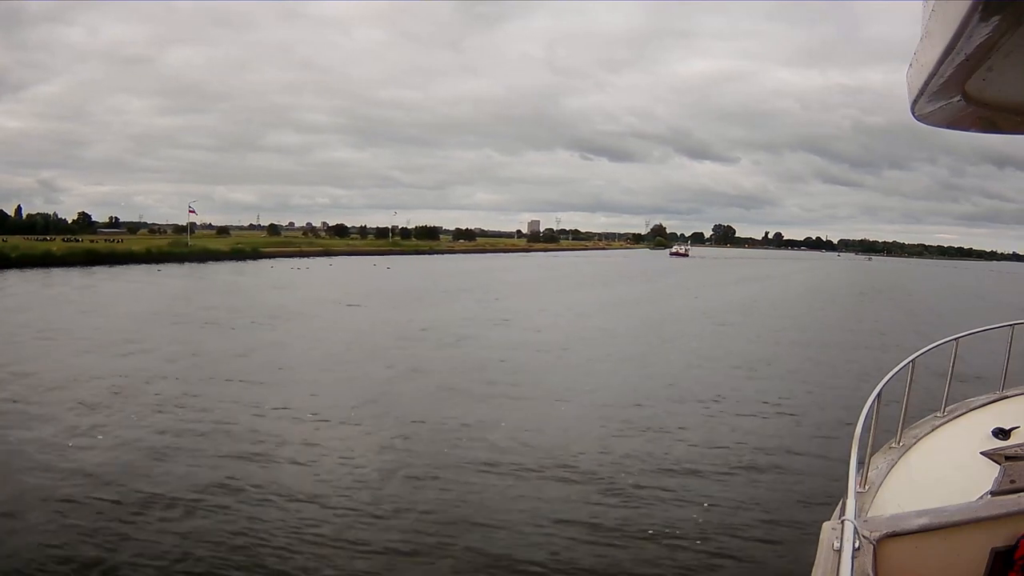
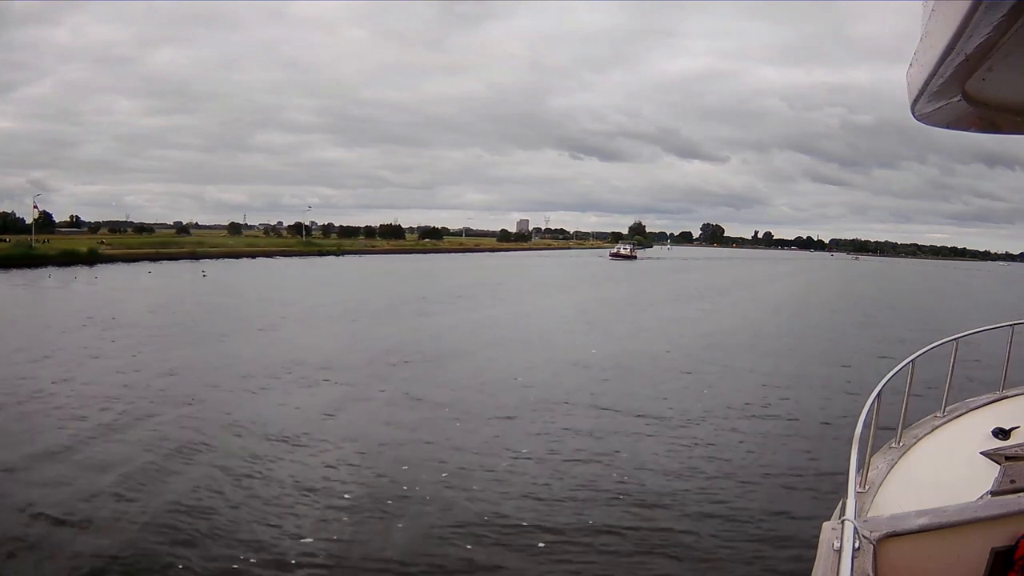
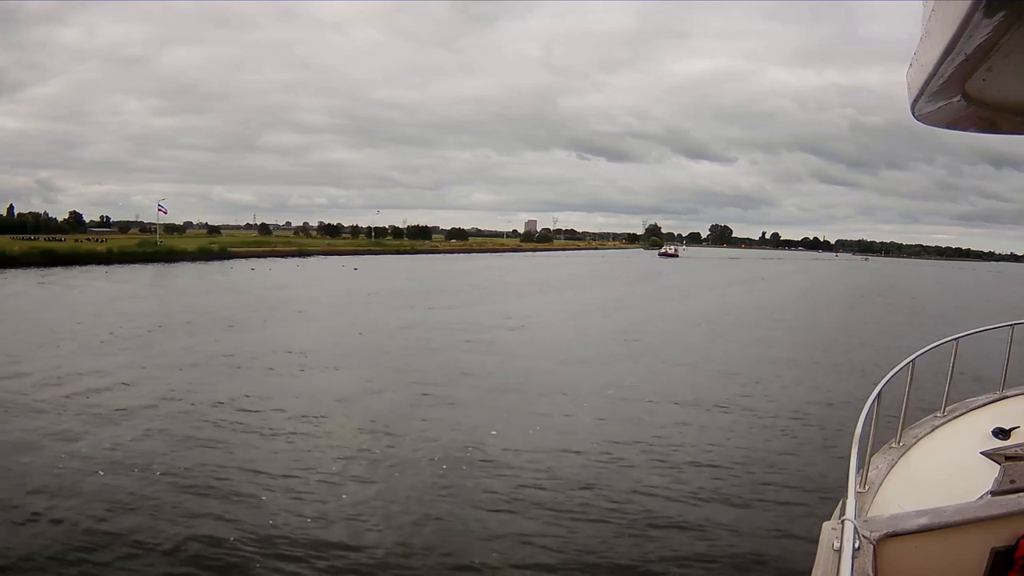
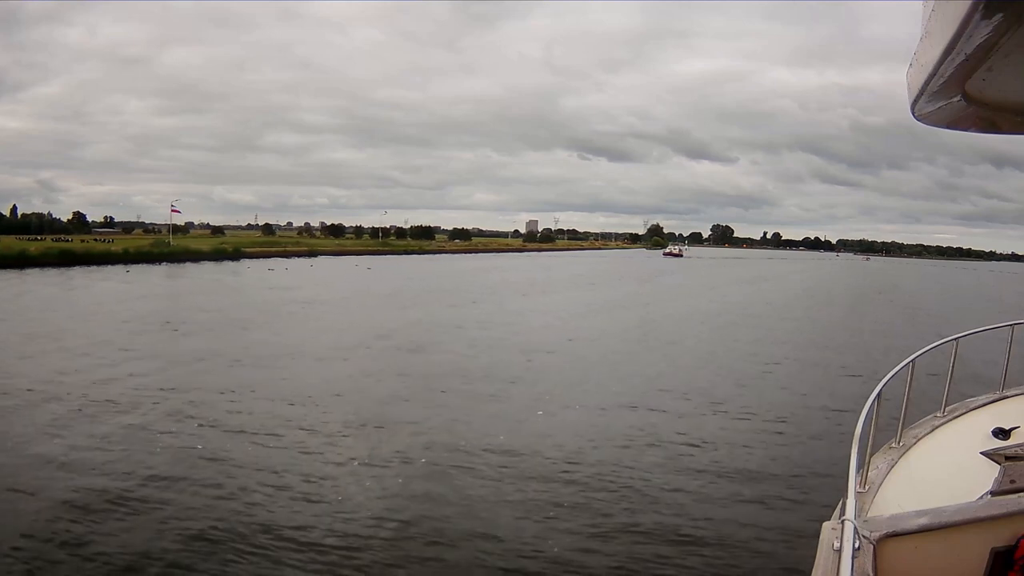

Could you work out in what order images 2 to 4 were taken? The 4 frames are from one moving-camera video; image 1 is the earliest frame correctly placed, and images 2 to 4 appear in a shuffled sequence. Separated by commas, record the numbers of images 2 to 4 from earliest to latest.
4, 3, 2
